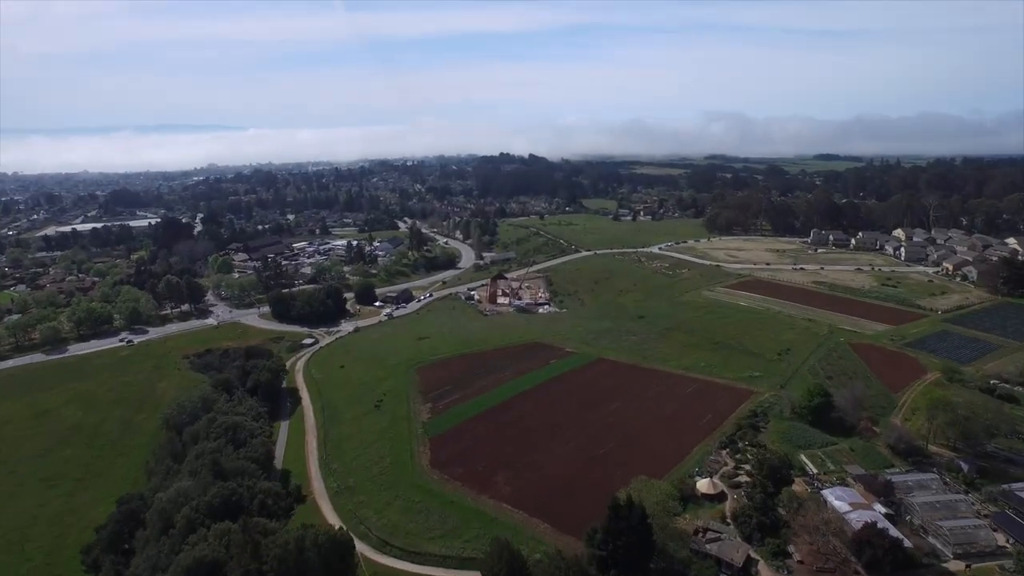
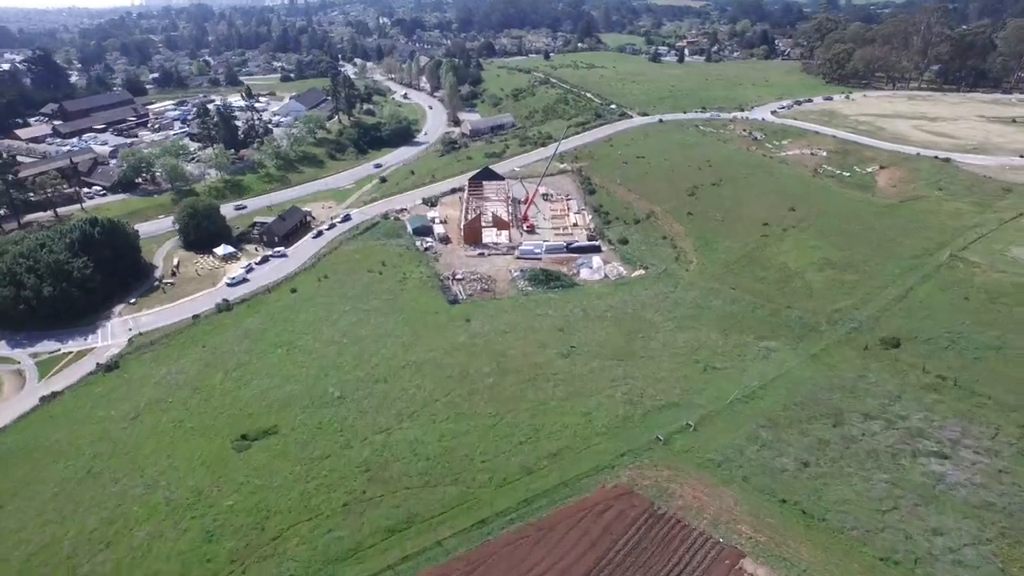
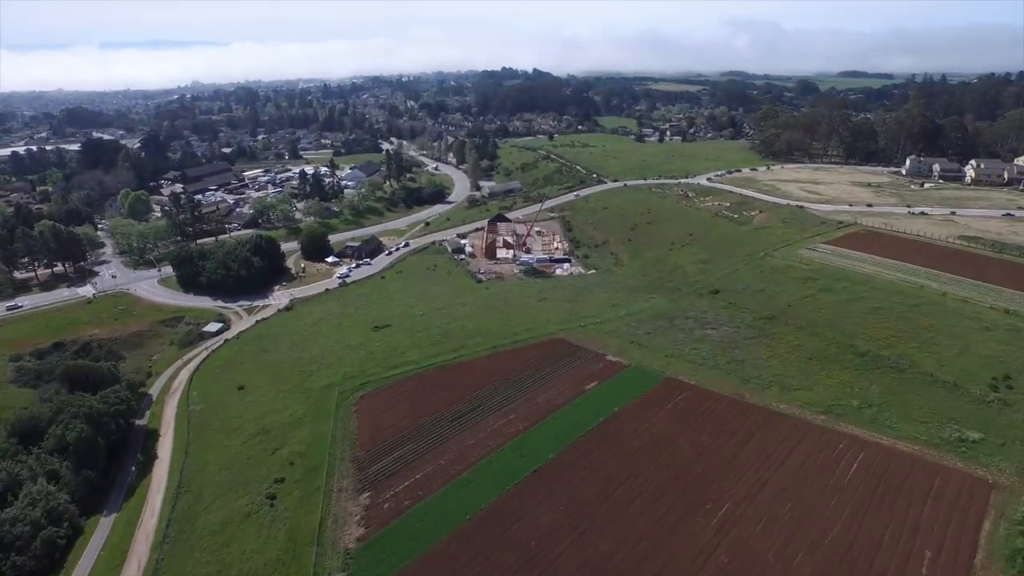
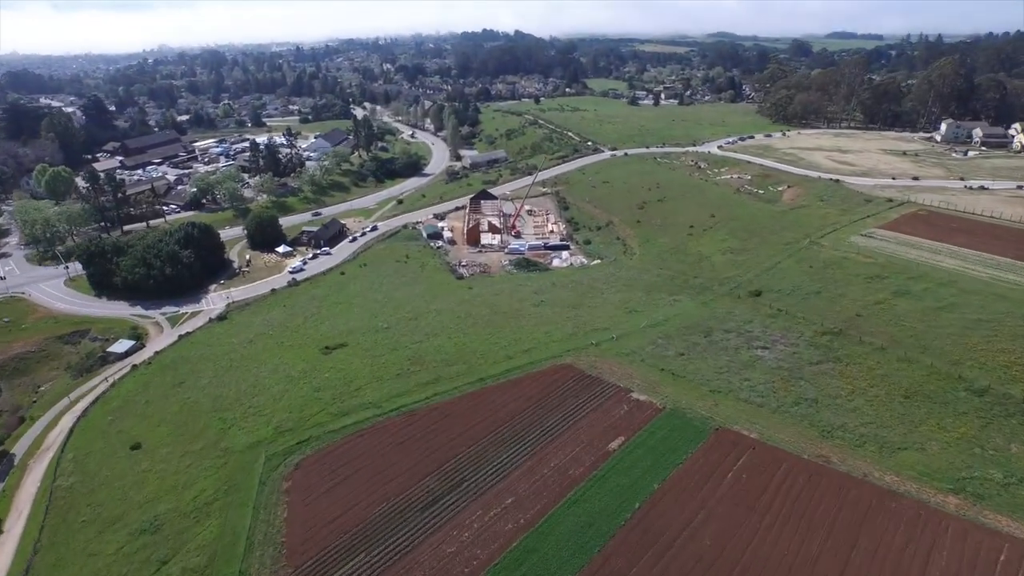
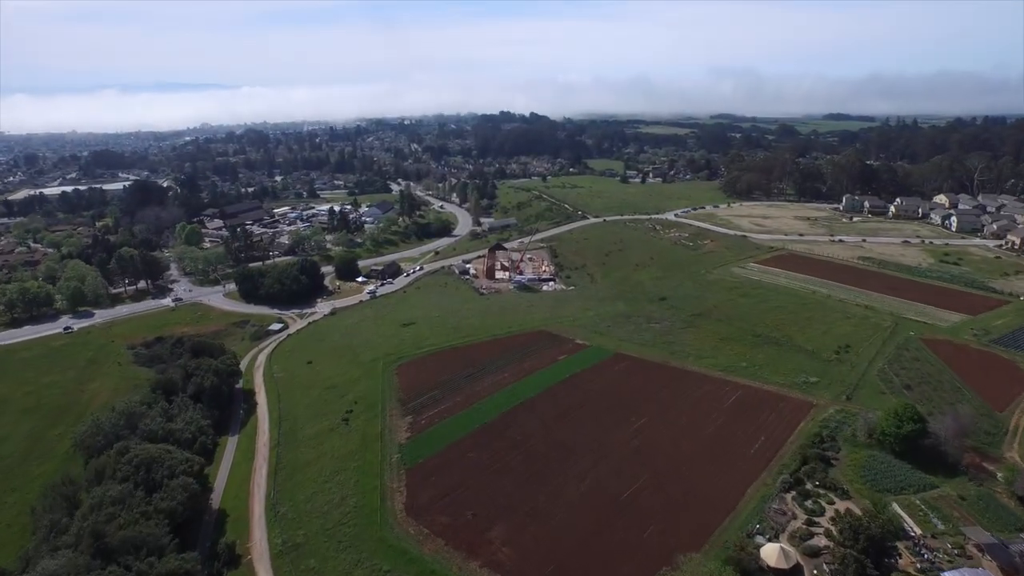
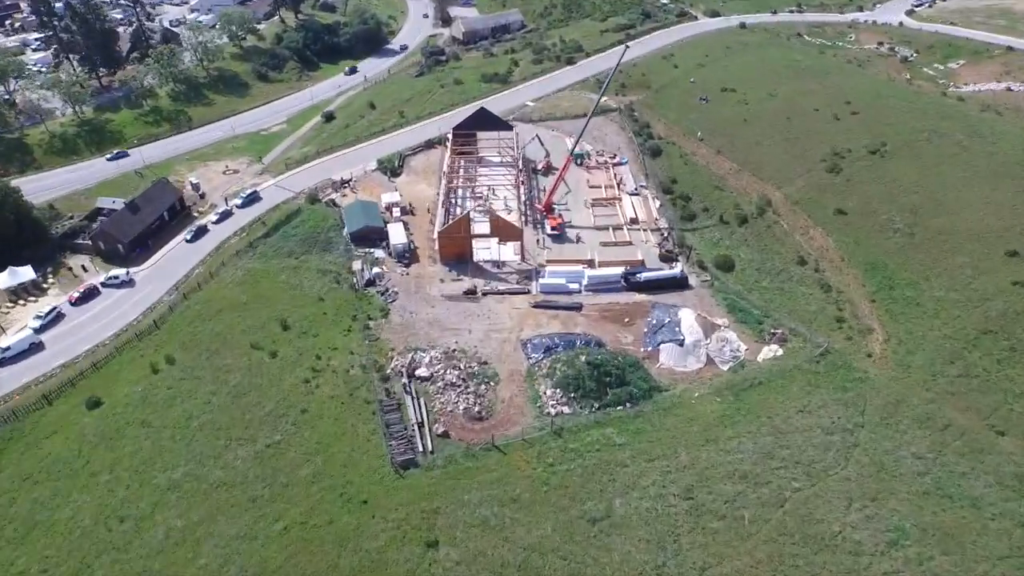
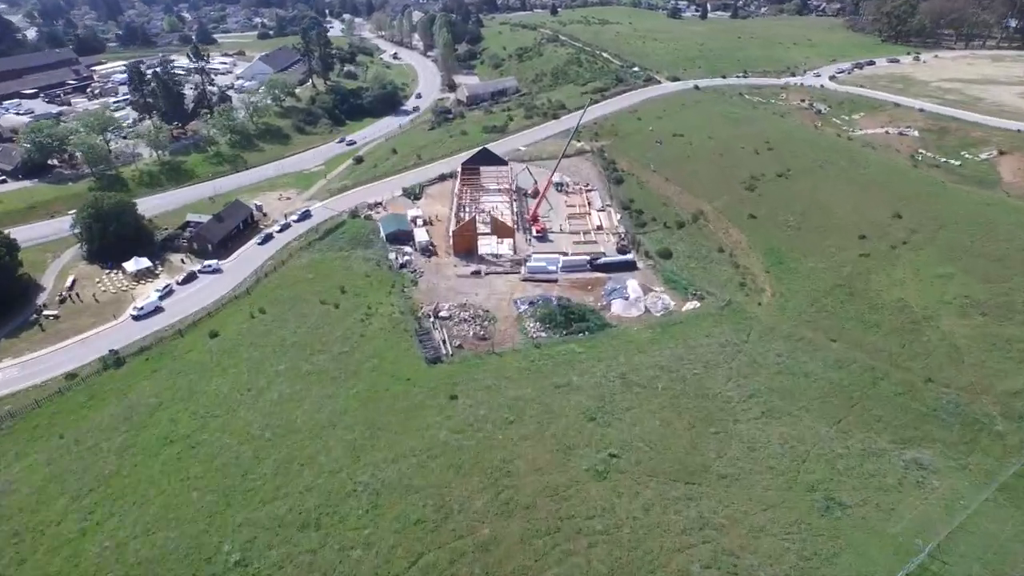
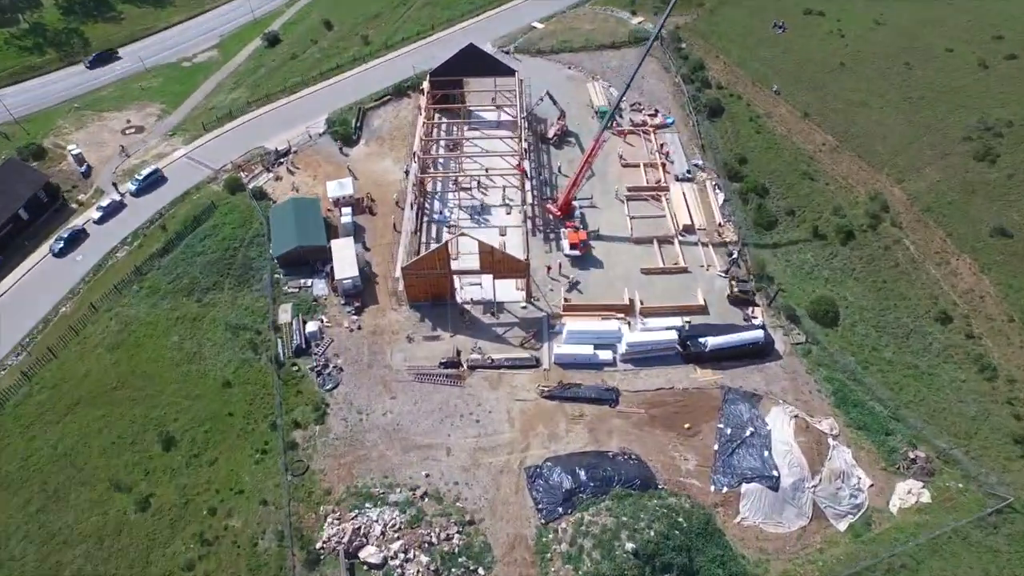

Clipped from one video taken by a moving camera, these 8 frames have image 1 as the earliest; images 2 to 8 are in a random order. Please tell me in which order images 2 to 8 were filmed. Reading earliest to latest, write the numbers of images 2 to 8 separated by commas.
5, 3, 4, 2, 7, 6, 8
